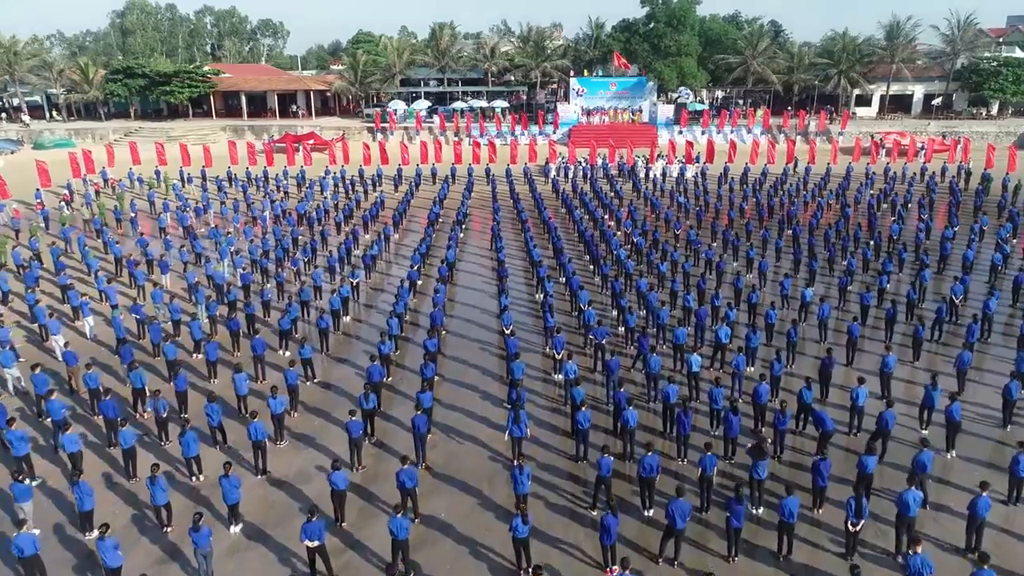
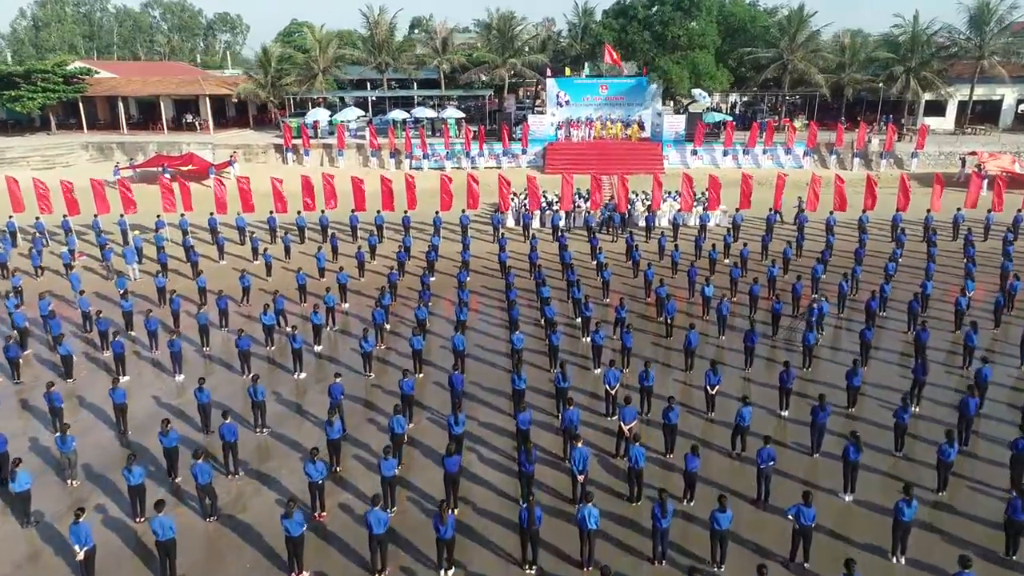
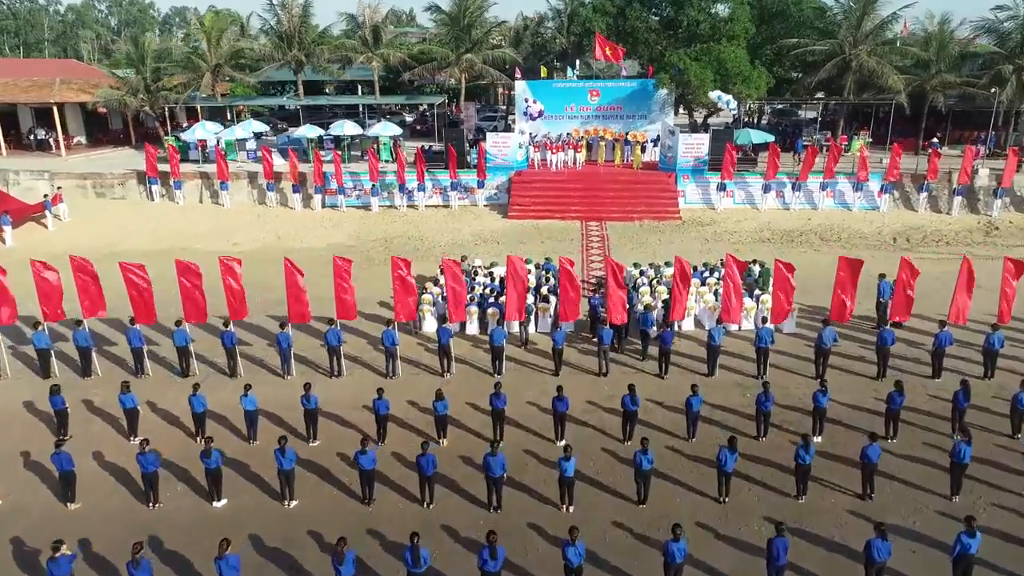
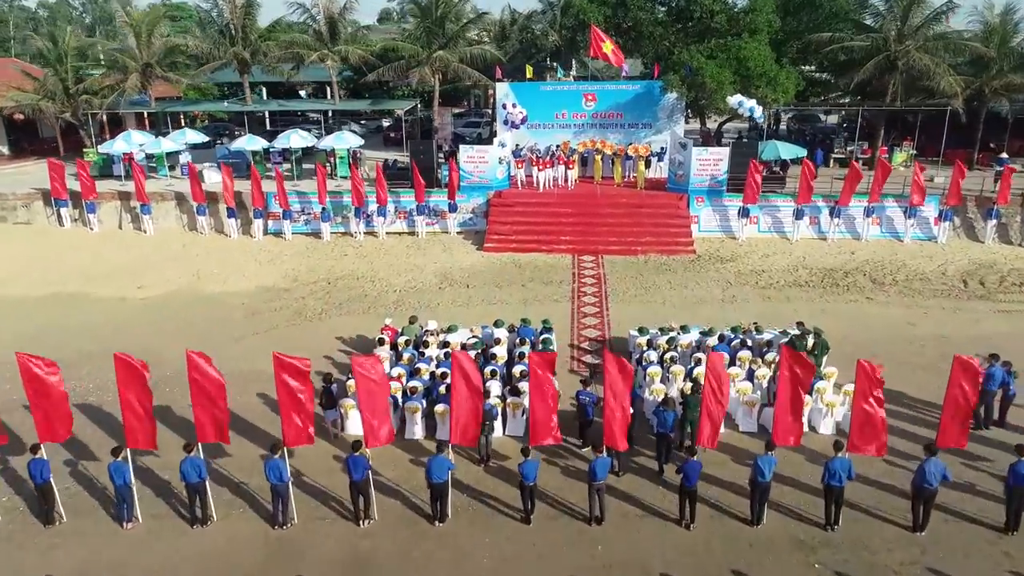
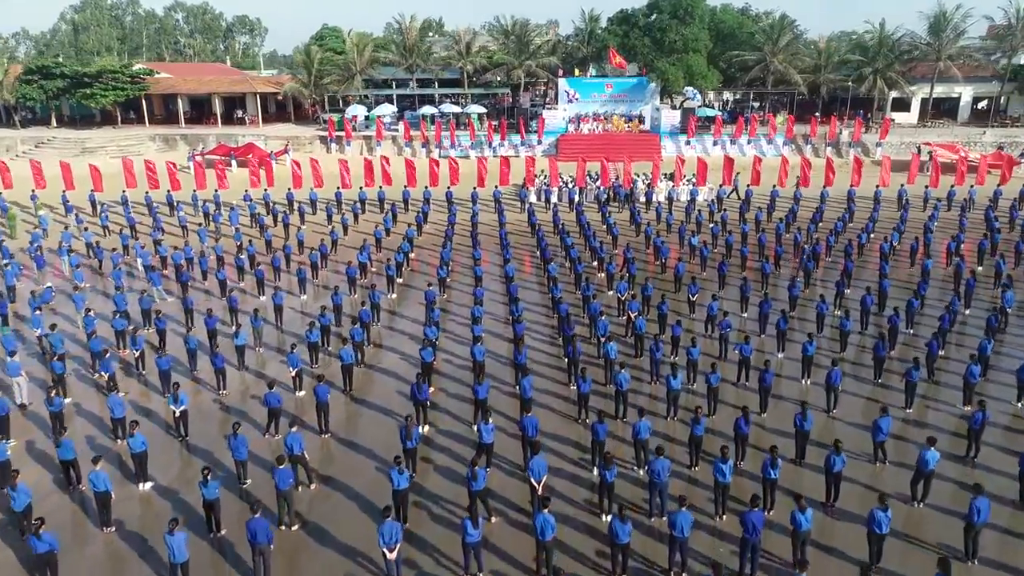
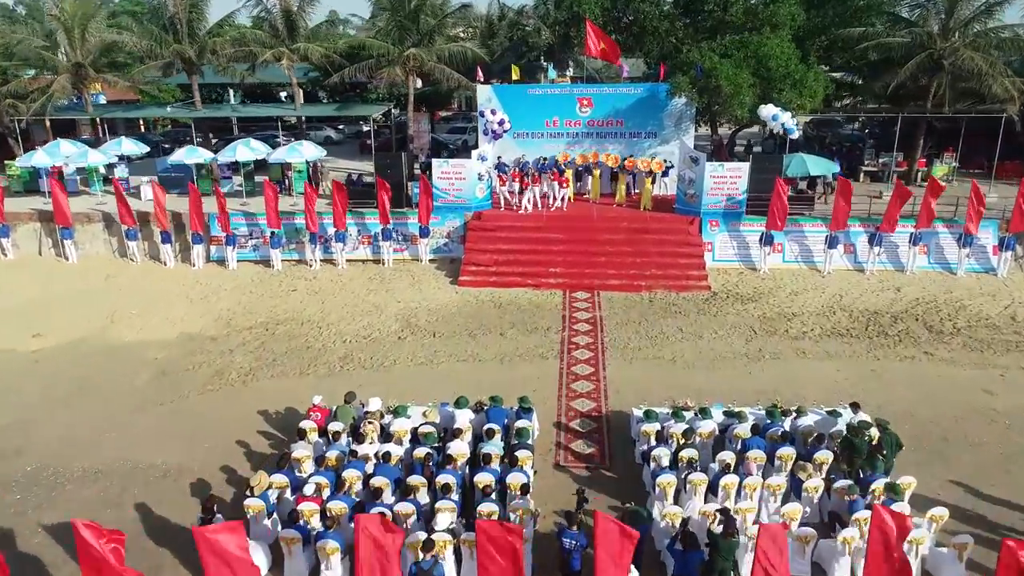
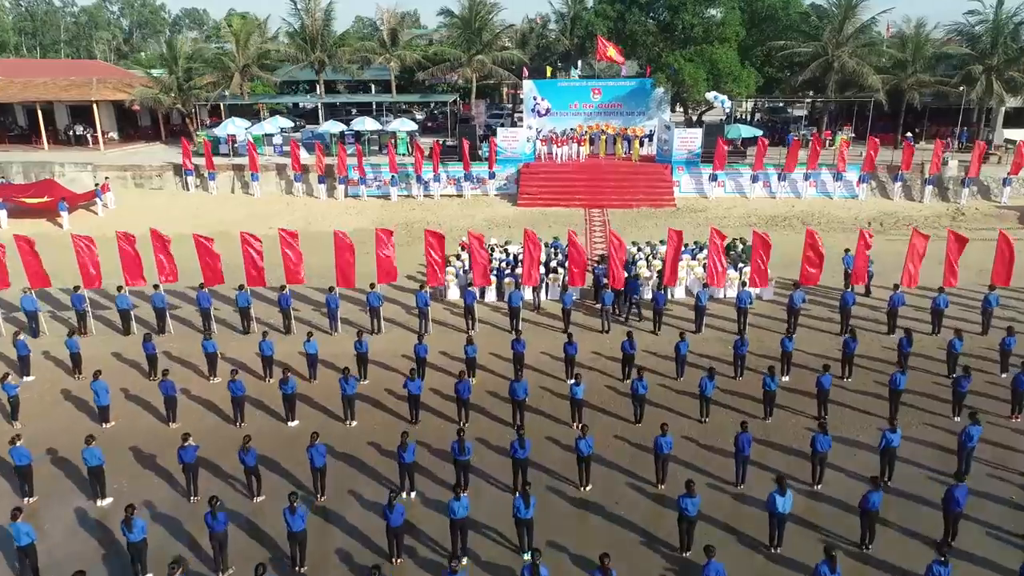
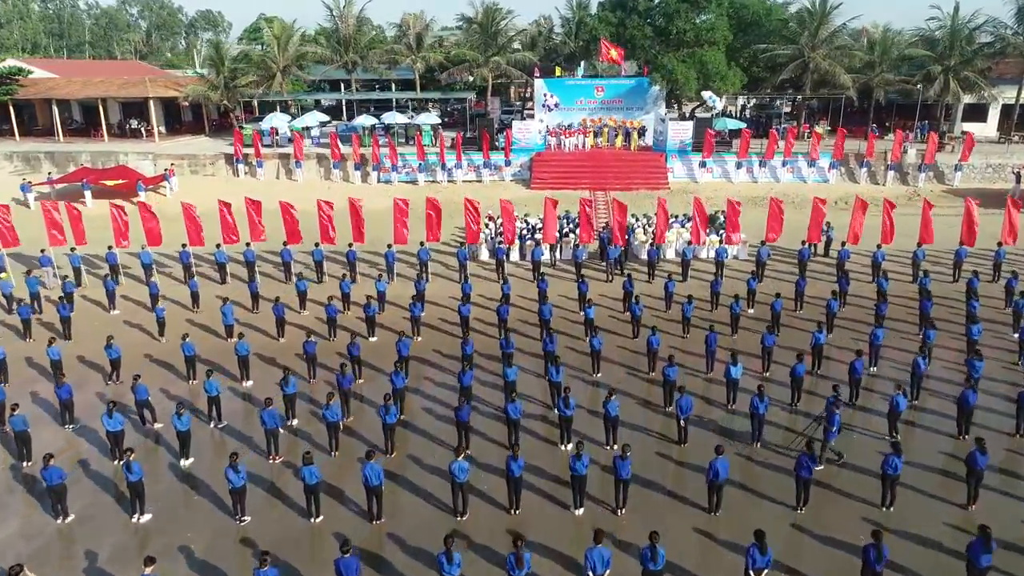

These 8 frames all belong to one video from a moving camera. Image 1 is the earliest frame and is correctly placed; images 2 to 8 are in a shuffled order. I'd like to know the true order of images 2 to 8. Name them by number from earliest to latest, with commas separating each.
5, 2, 8, 7, 3, 4, 6
